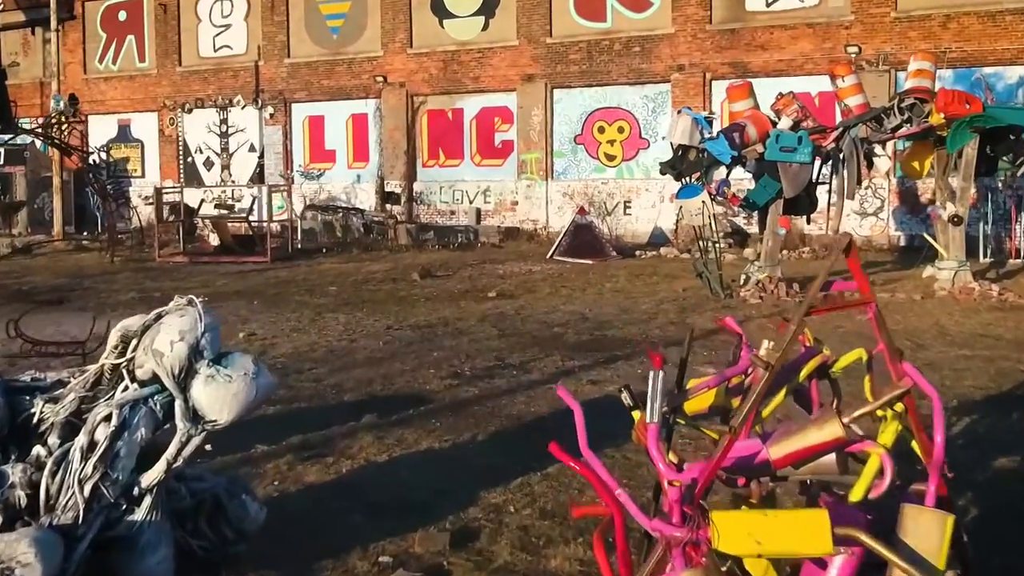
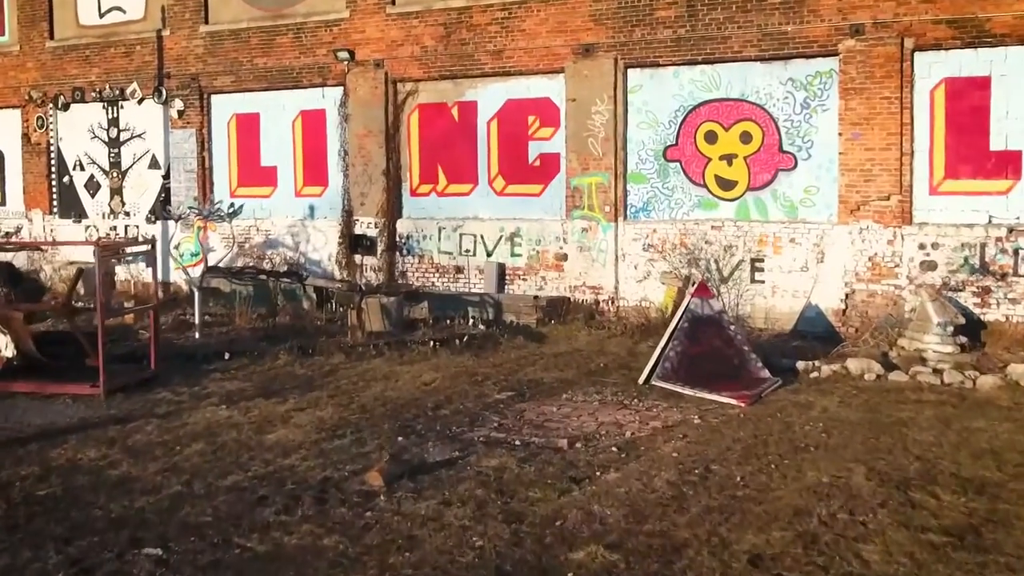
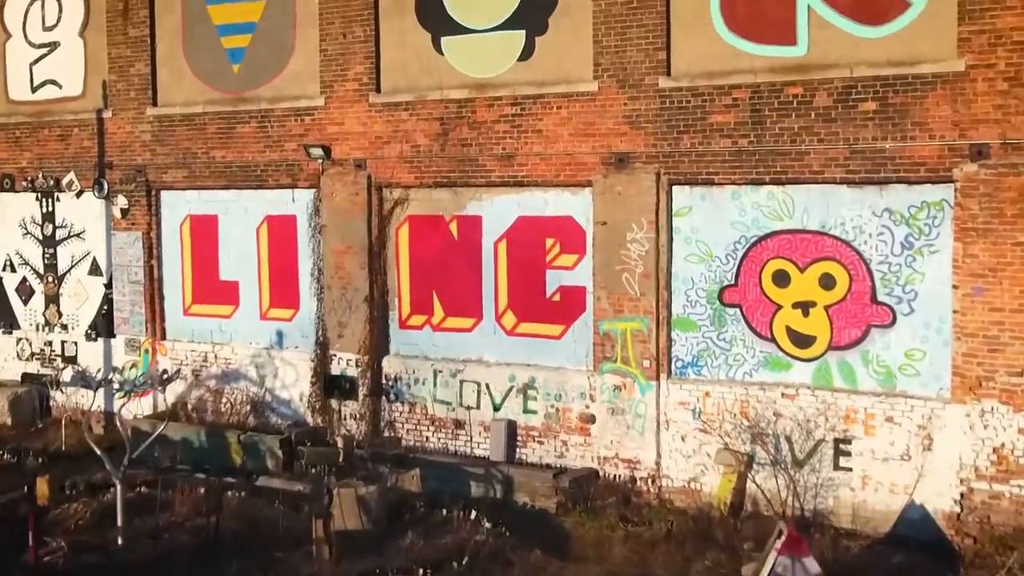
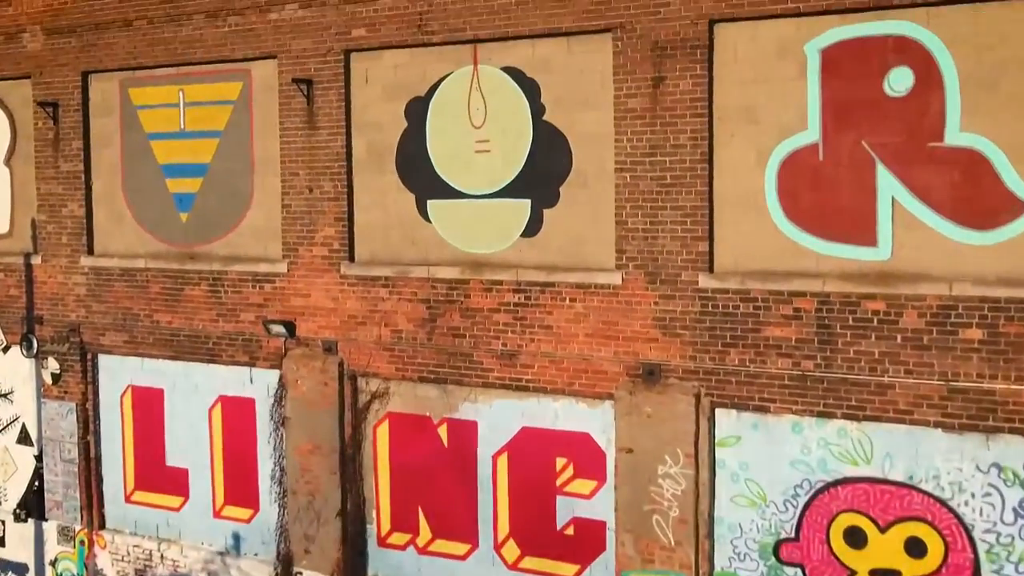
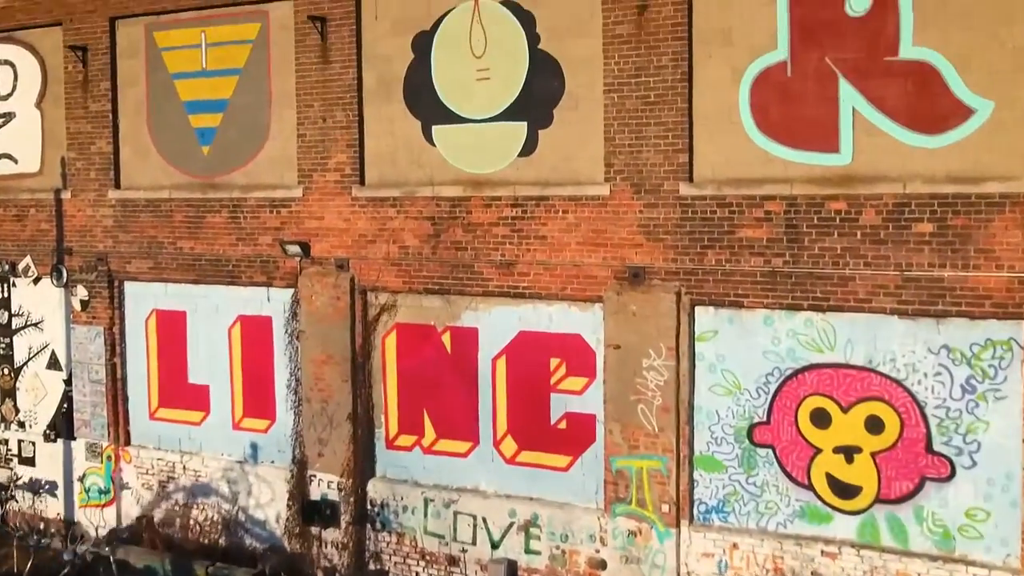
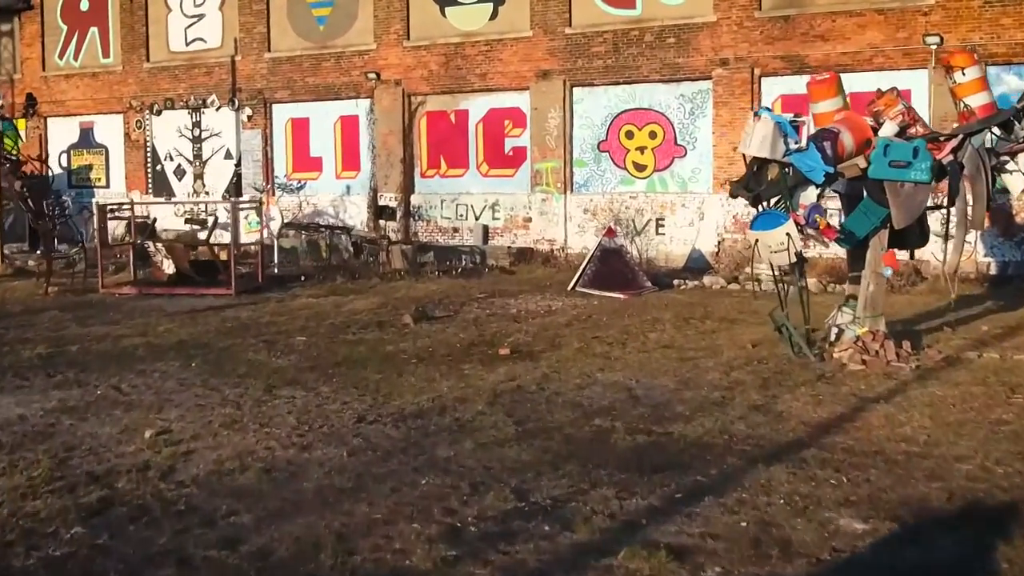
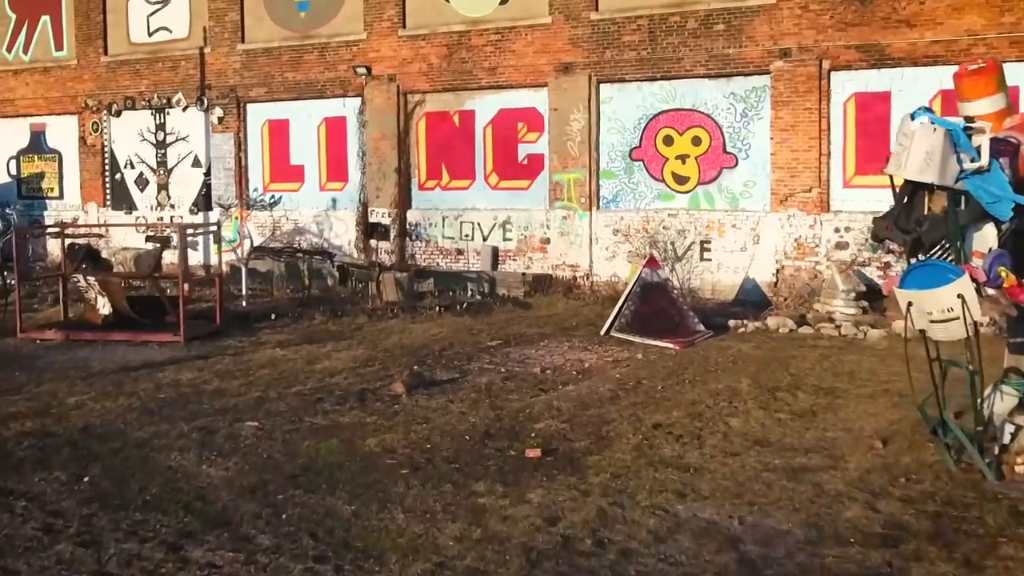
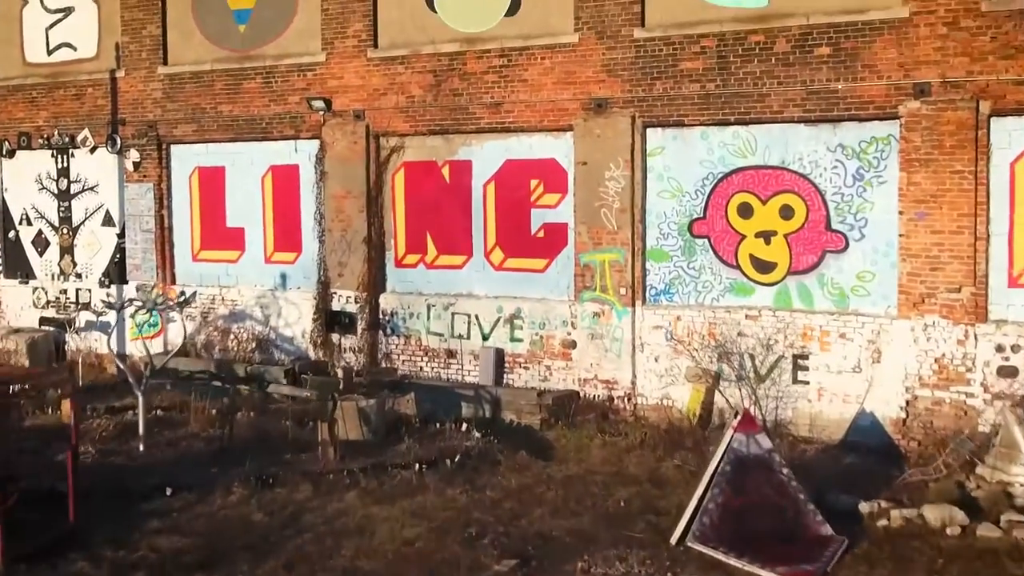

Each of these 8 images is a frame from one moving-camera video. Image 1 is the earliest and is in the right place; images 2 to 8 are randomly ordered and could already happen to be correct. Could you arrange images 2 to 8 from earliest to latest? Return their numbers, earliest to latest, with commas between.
6, 7, 2, 8, 3, 5, 4
